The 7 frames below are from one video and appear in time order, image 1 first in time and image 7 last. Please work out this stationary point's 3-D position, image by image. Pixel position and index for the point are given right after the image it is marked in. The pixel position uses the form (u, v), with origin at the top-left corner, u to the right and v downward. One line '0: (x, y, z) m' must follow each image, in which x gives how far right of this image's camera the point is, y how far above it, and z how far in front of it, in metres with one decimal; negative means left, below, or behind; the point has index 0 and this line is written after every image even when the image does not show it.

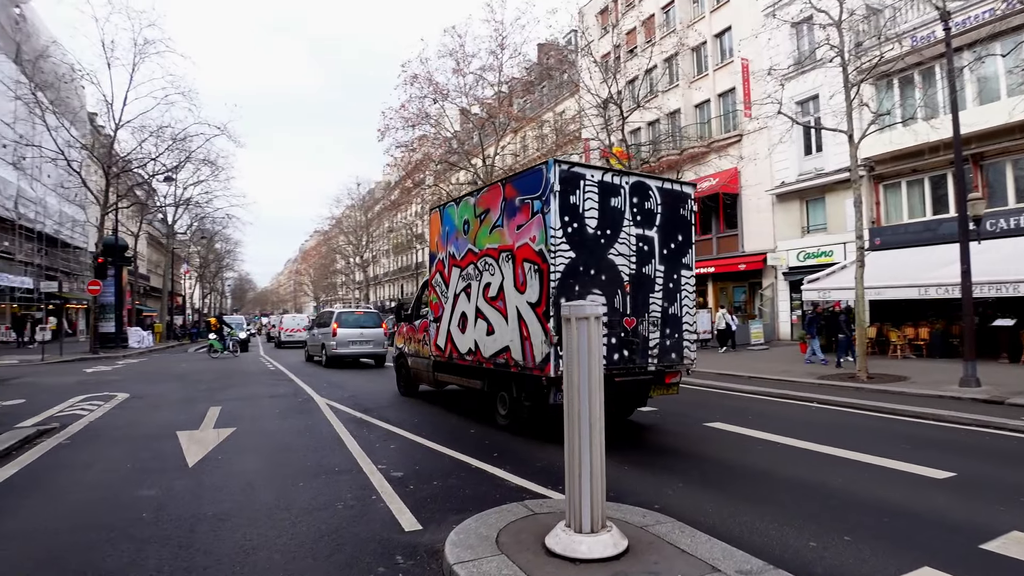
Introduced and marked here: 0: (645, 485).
0: (+1.1, -1.7, +5.2) m
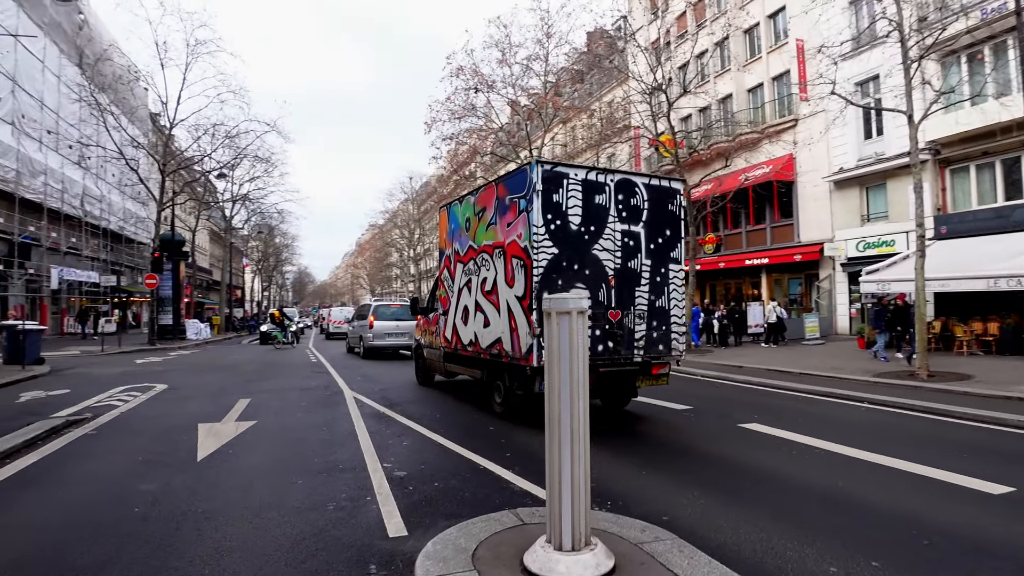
0: (+1.1, -1.6, +4.8) m
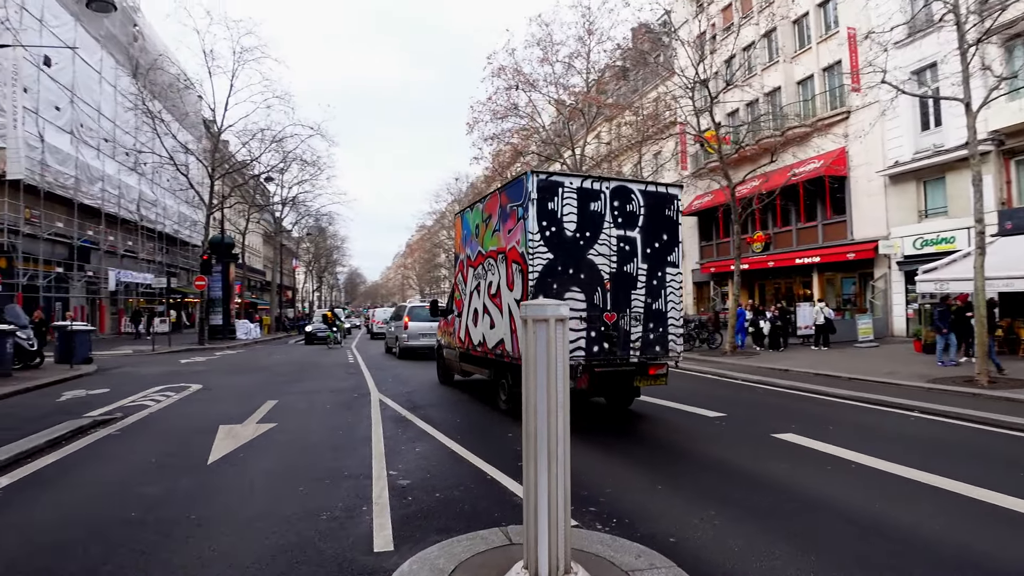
0: (+1.1, -1.6, +4.5) m
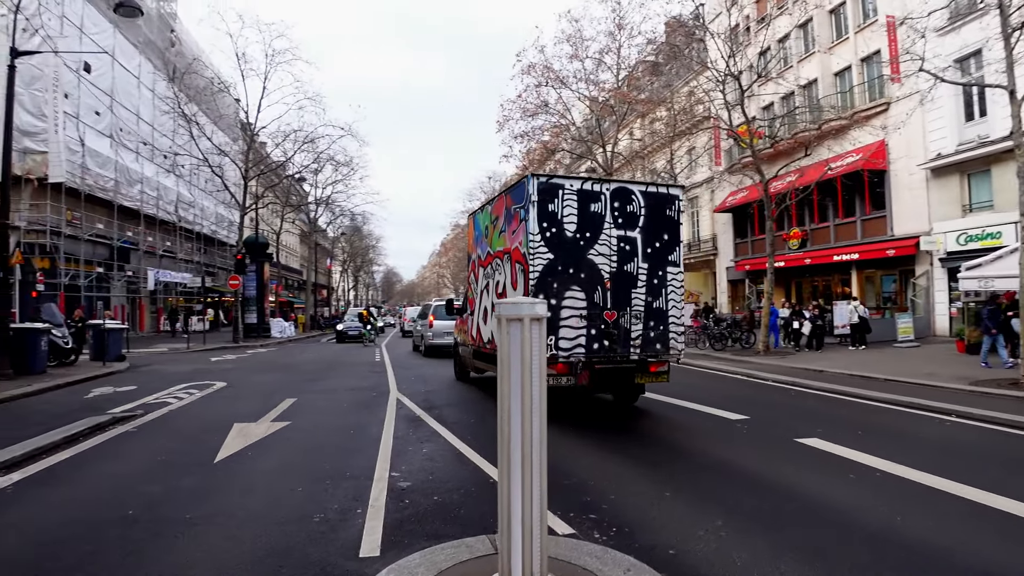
0: (+1.1, -1.6, +4.3) m
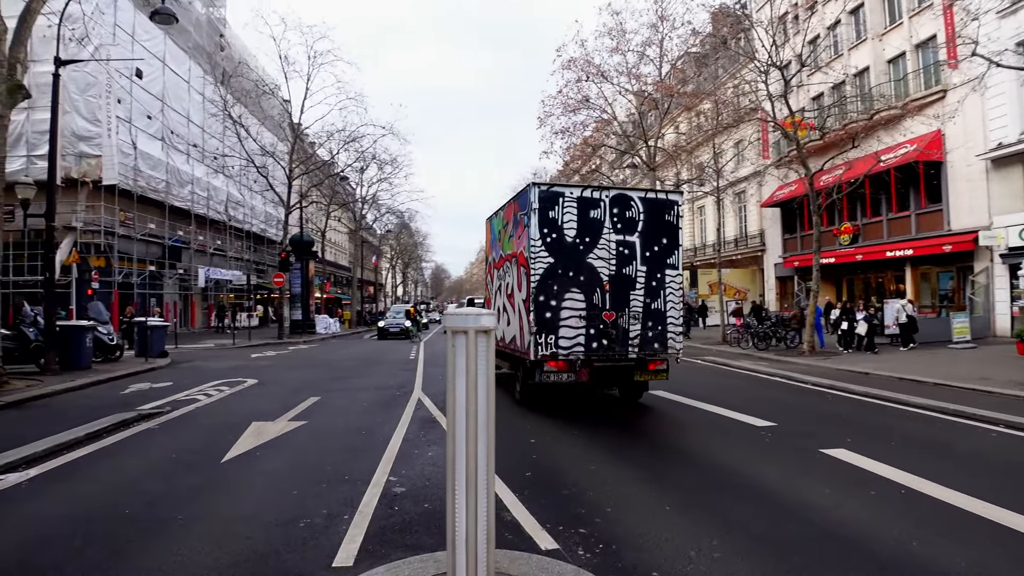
0: (+1.0, -1.7, +4.1) m
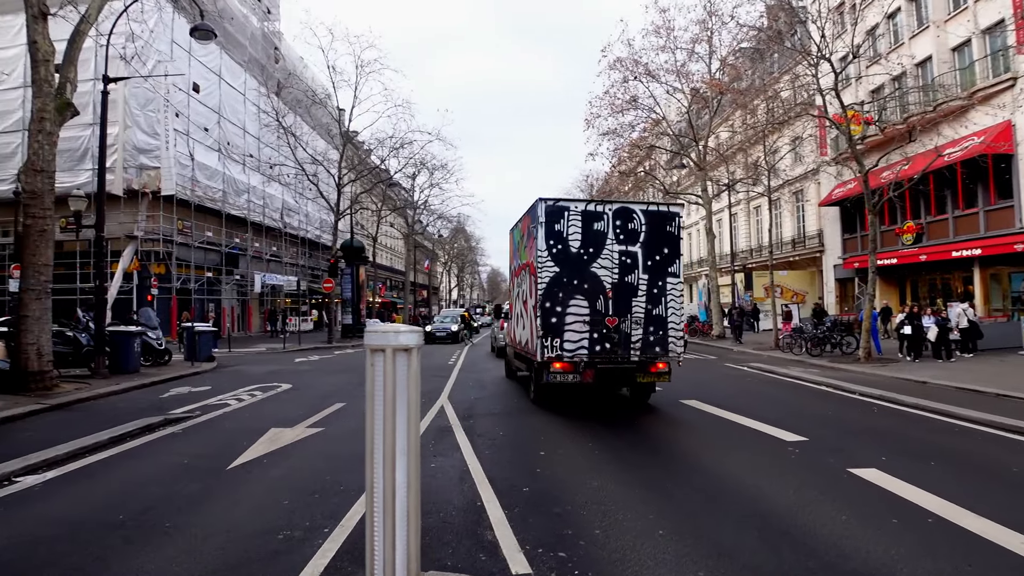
0: (+0.8, -1.7, +3.9) m
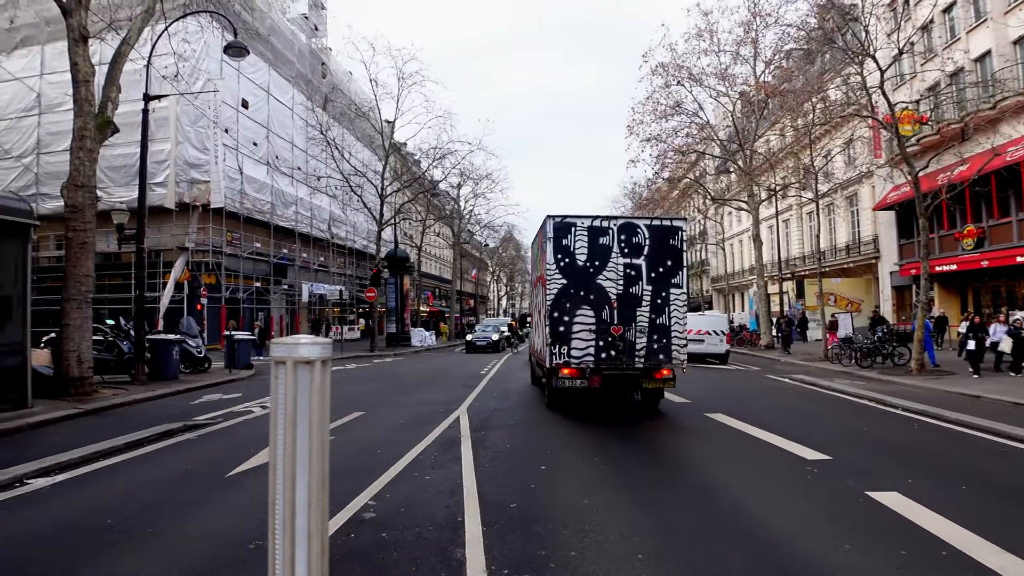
0: (+0.6, -1.8, +3.7) m
